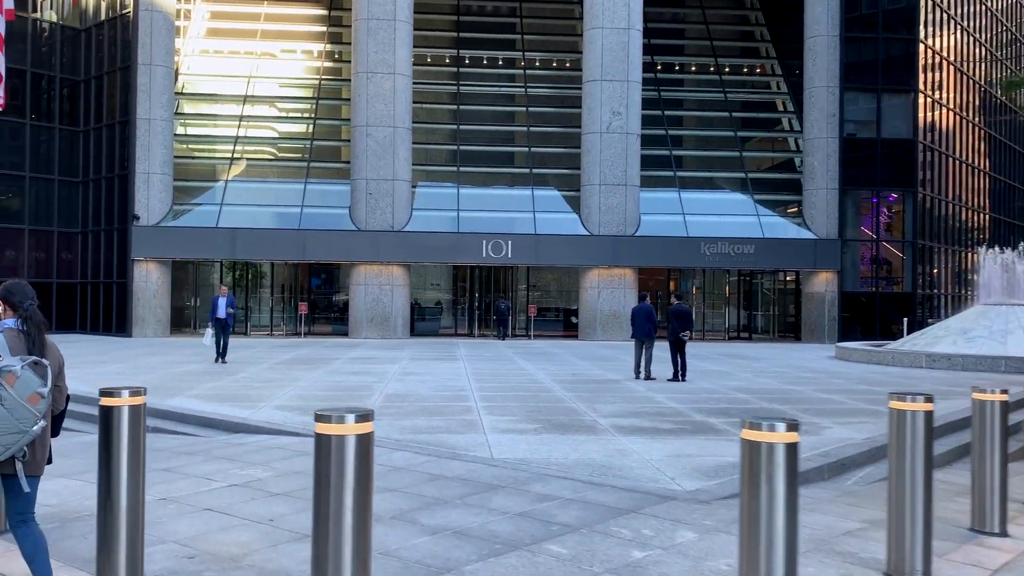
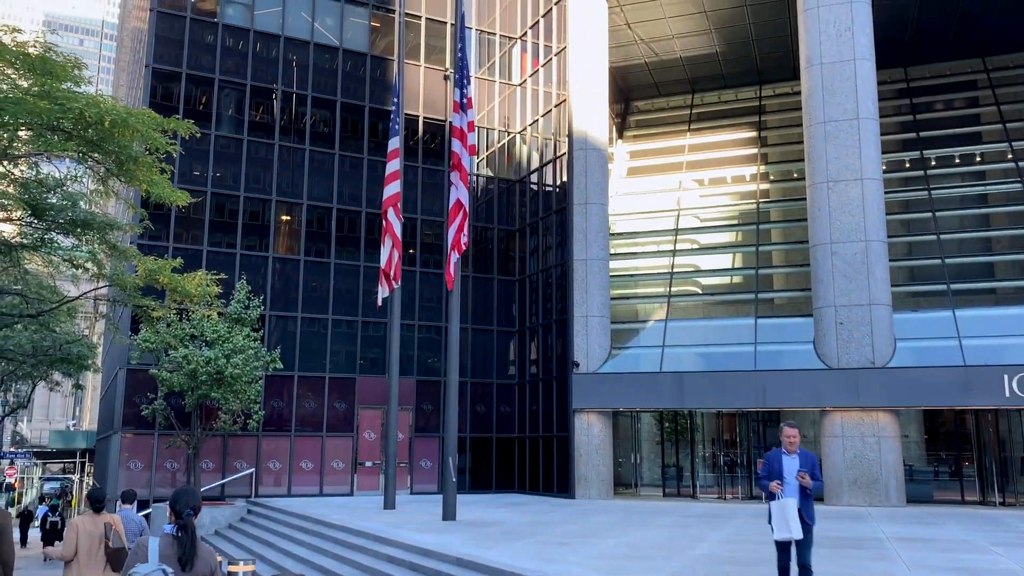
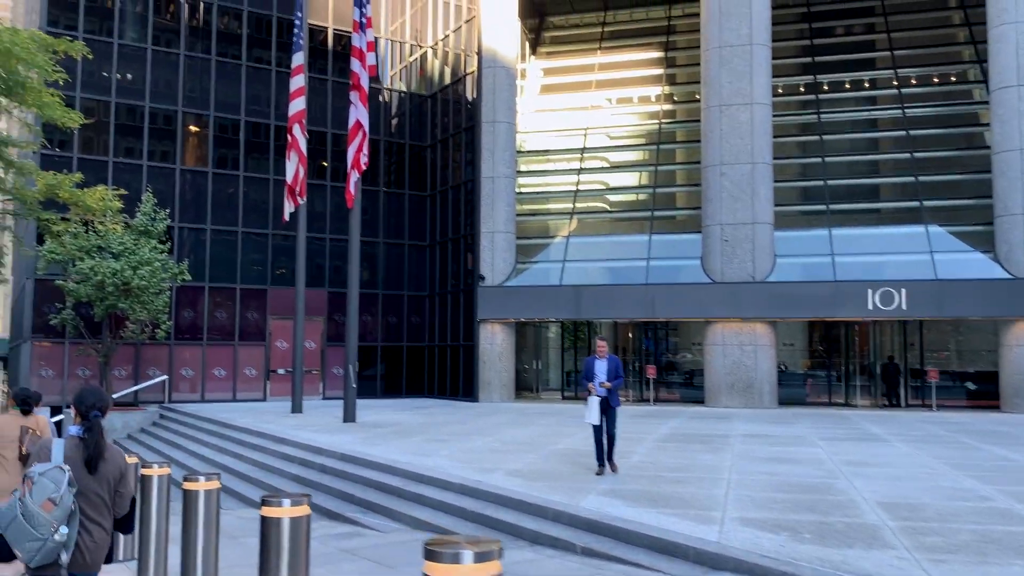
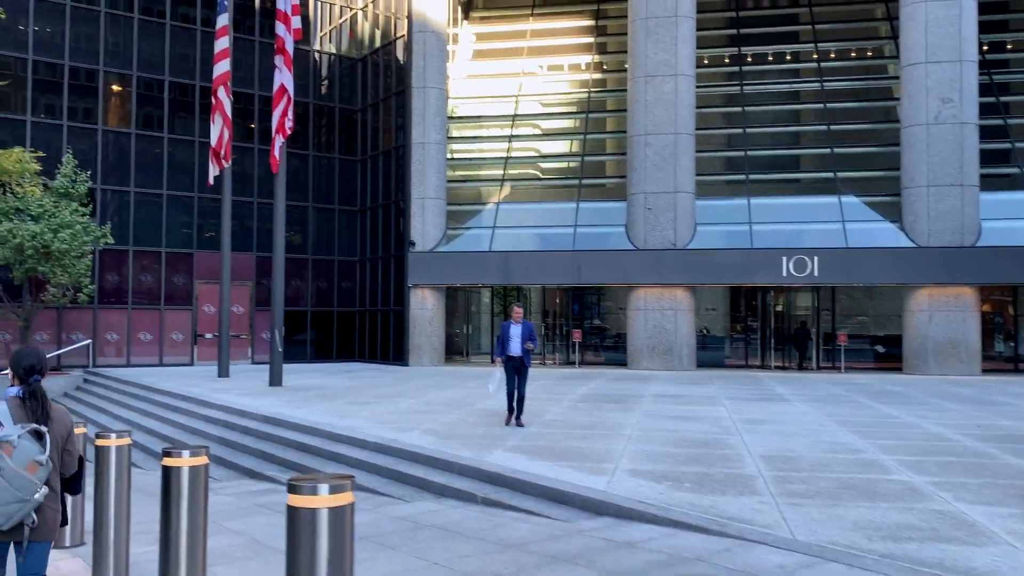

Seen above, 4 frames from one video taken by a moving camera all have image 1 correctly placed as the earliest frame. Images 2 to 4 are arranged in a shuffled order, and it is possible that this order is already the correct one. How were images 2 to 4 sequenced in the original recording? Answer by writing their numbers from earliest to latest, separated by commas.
4, 3, 2
